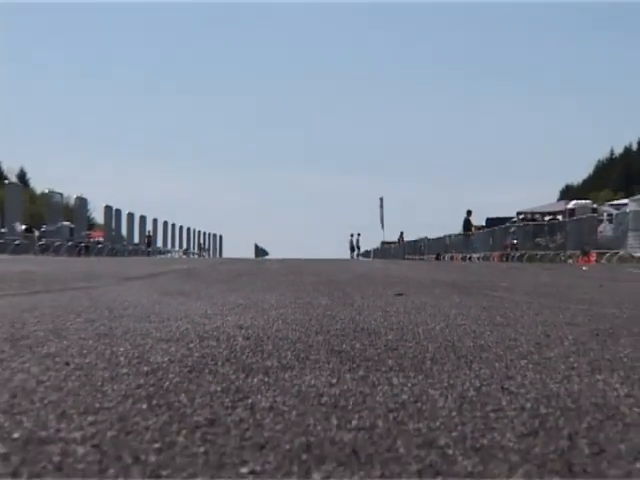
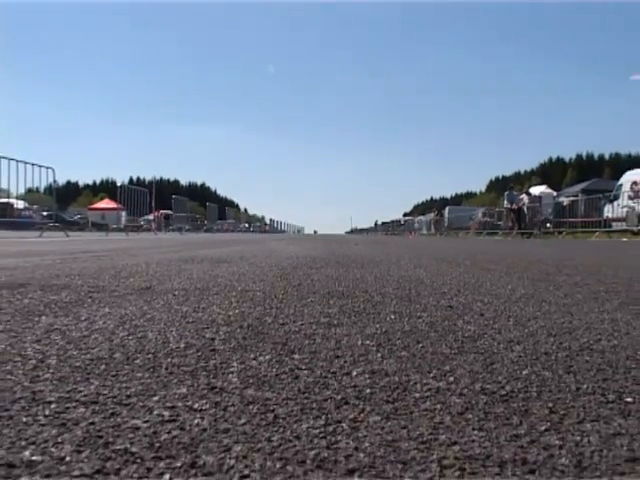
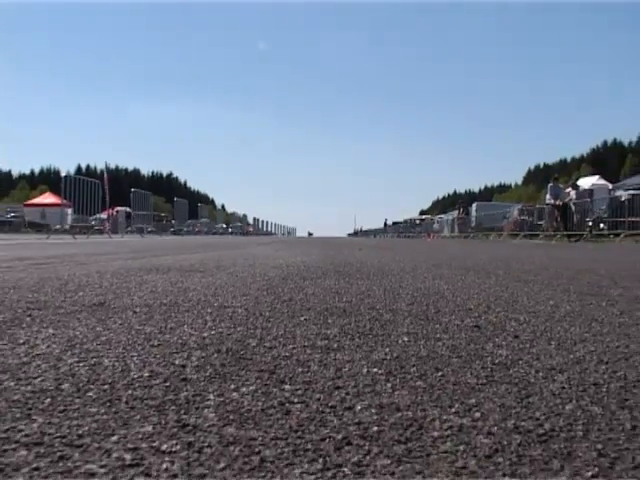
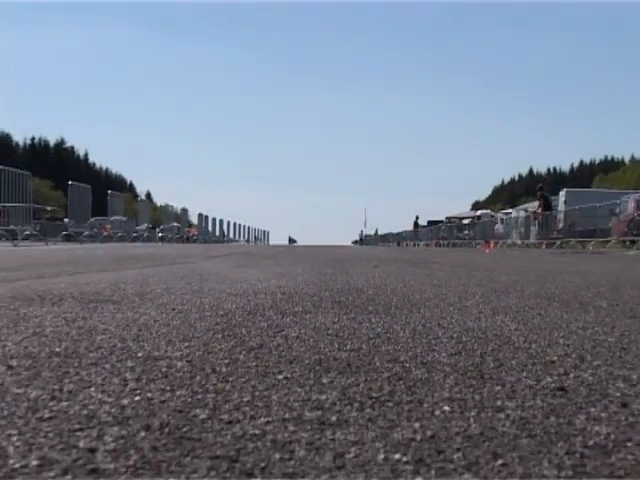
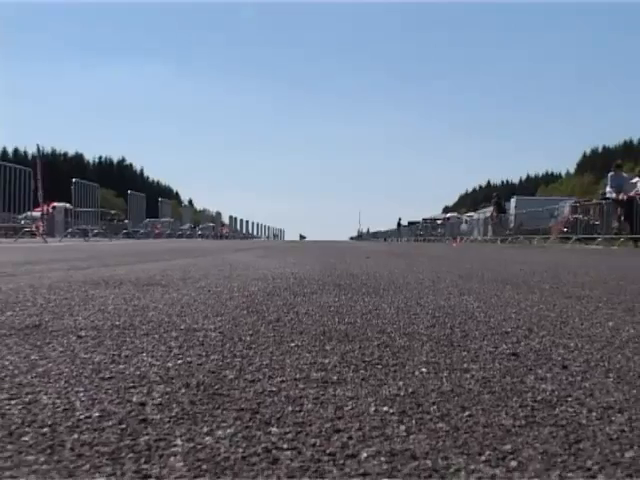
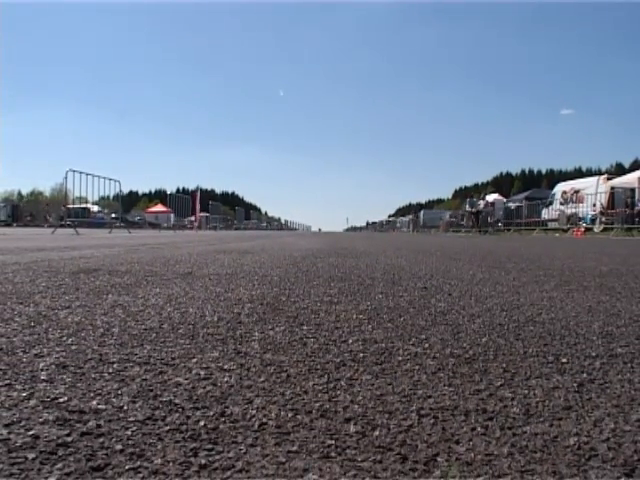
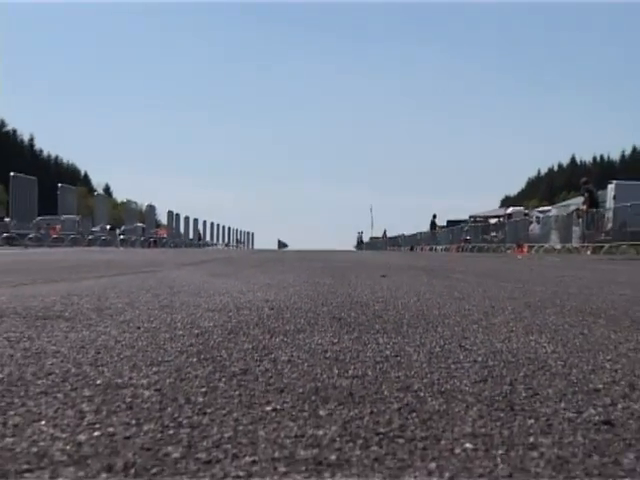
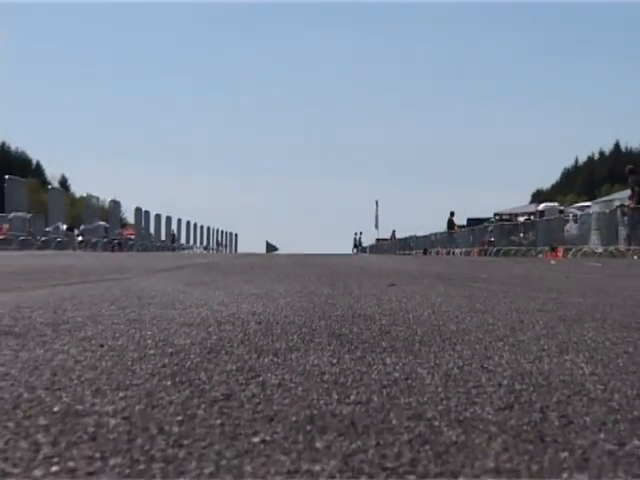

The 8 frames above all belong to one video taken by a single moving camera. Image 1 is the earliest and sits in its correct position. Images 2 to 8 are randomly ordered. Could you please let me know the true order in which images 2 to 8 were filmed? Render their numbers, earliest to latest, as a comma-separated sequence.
8, 7, 4, 5, 3, 2, 6
